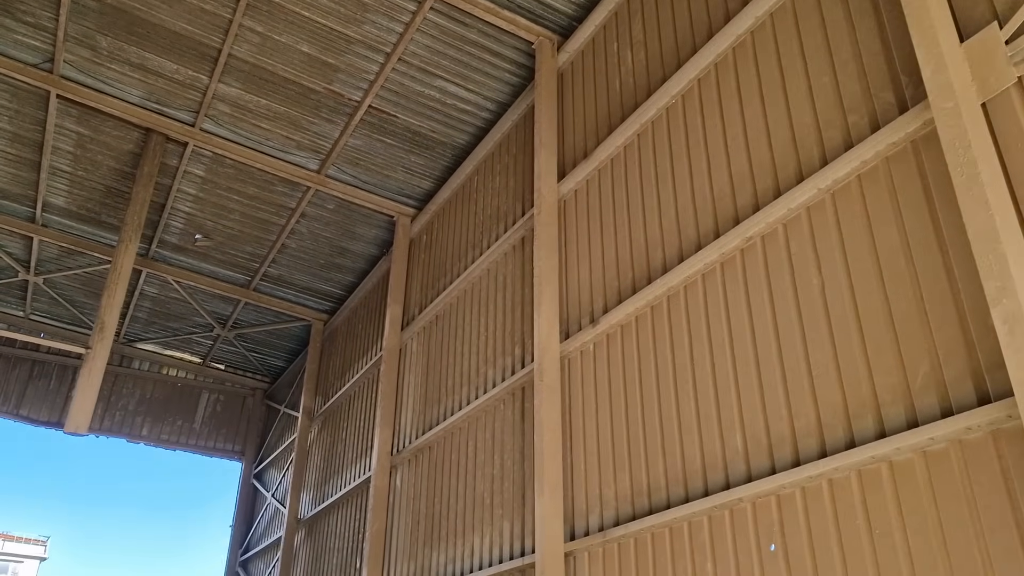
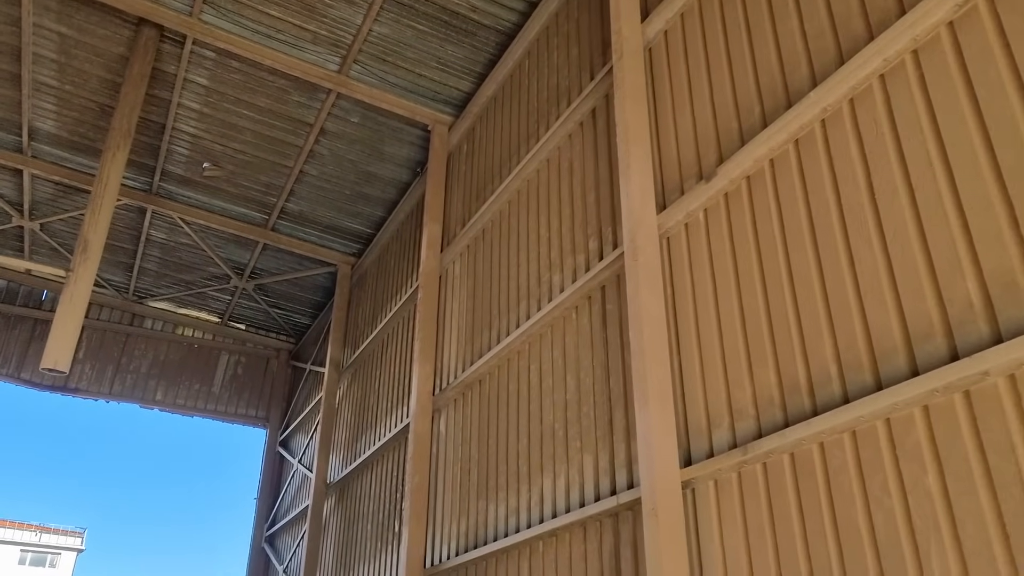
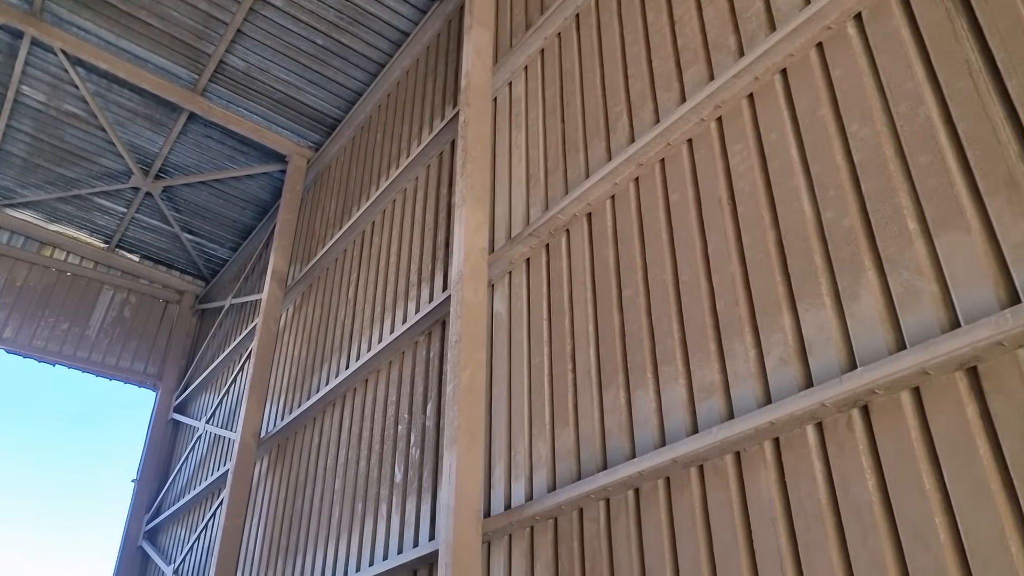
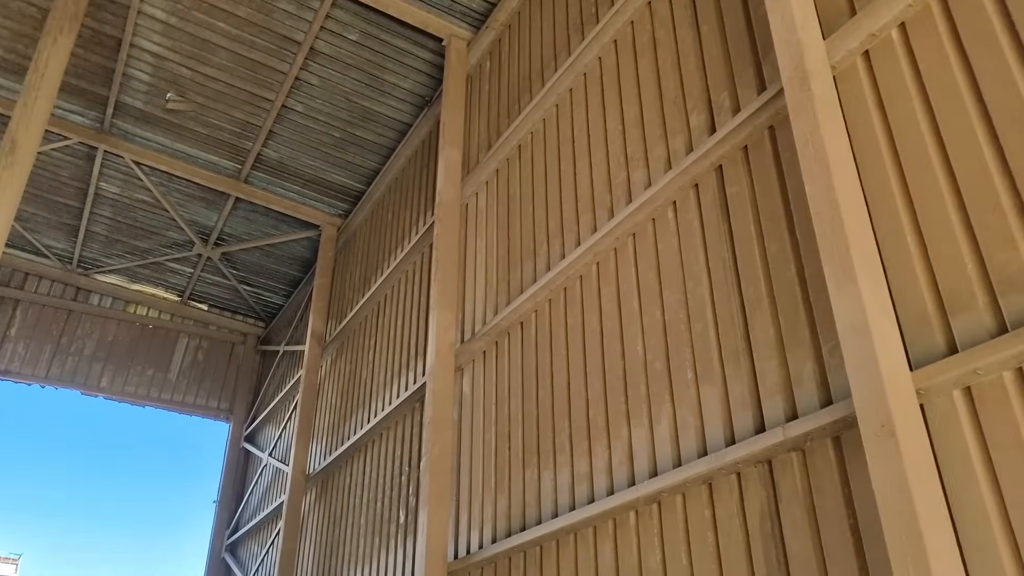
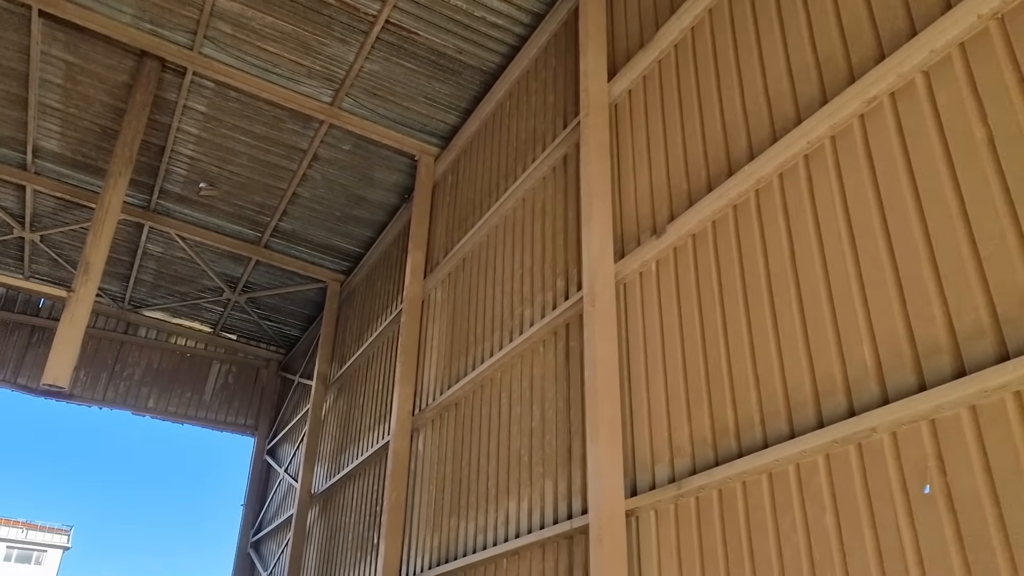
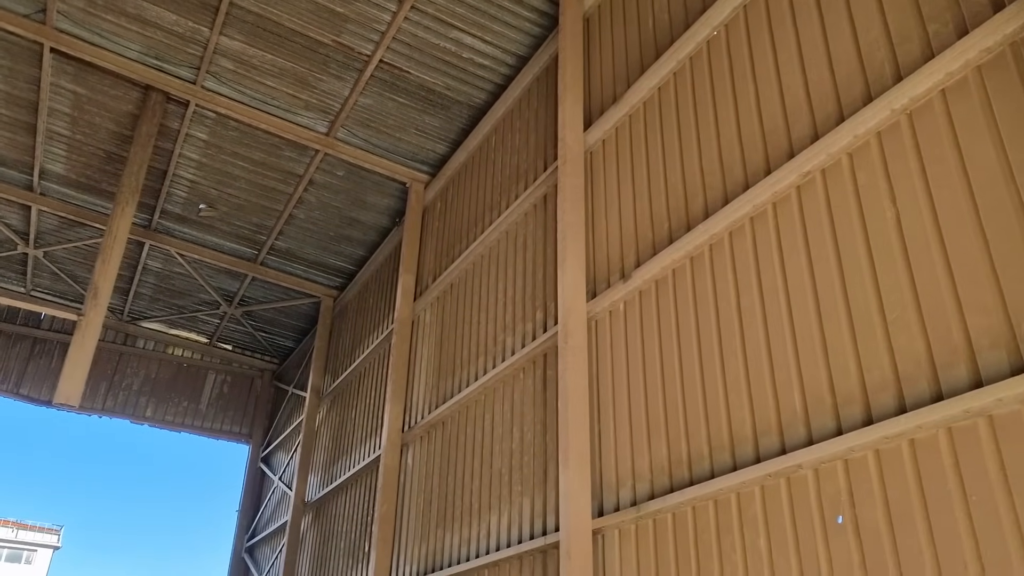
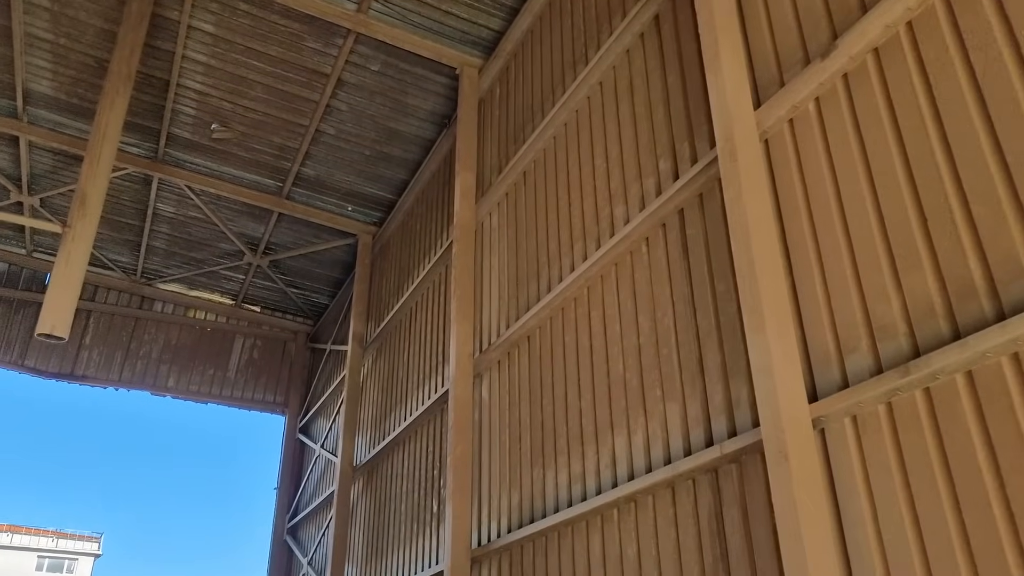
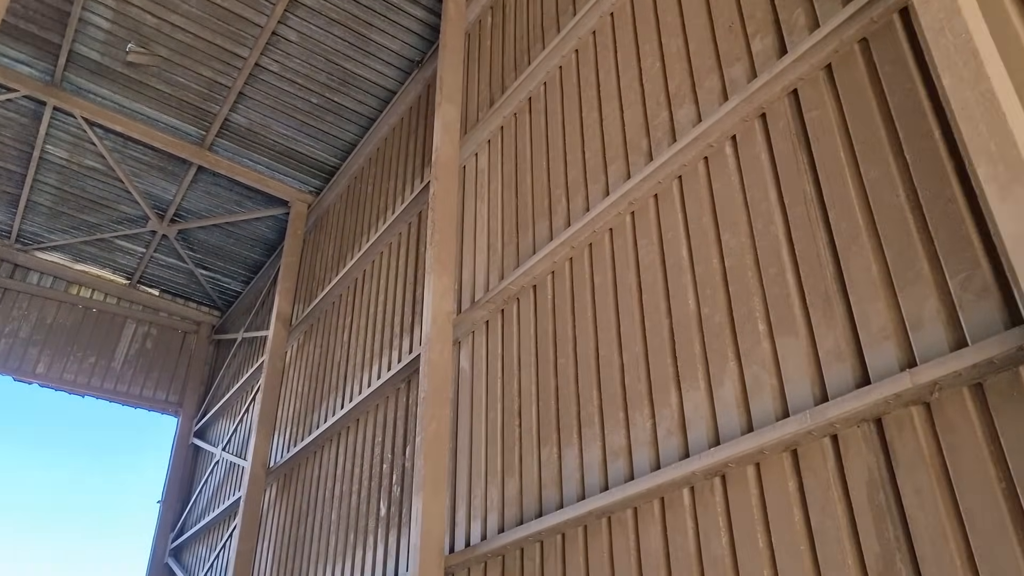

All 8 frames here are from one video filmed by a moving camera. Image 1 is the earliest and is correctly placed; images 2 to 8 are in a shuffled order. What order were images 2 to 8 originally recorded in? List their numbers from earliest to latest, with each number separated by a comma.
6, 5, 2, 7, 4, 8, 3
